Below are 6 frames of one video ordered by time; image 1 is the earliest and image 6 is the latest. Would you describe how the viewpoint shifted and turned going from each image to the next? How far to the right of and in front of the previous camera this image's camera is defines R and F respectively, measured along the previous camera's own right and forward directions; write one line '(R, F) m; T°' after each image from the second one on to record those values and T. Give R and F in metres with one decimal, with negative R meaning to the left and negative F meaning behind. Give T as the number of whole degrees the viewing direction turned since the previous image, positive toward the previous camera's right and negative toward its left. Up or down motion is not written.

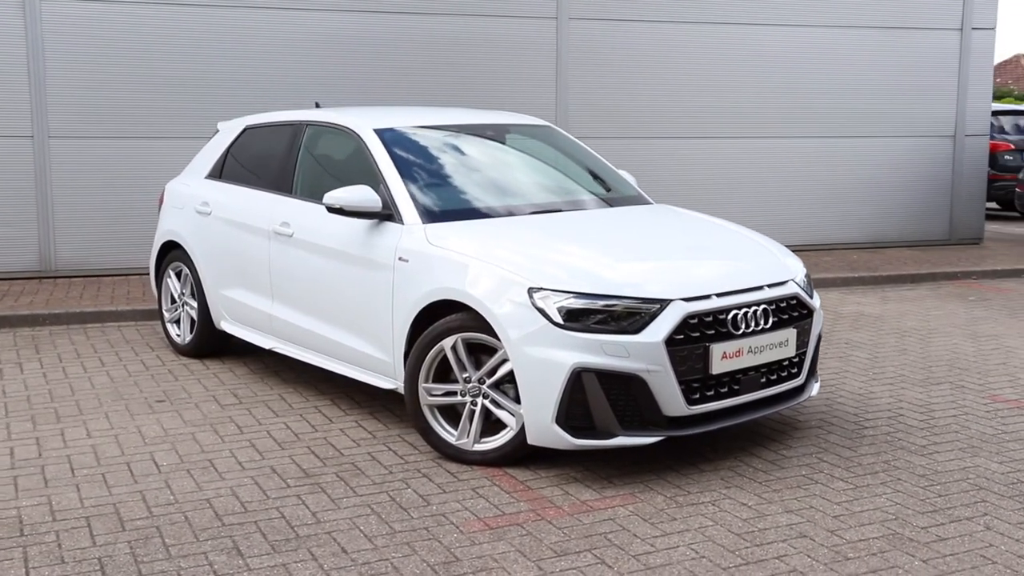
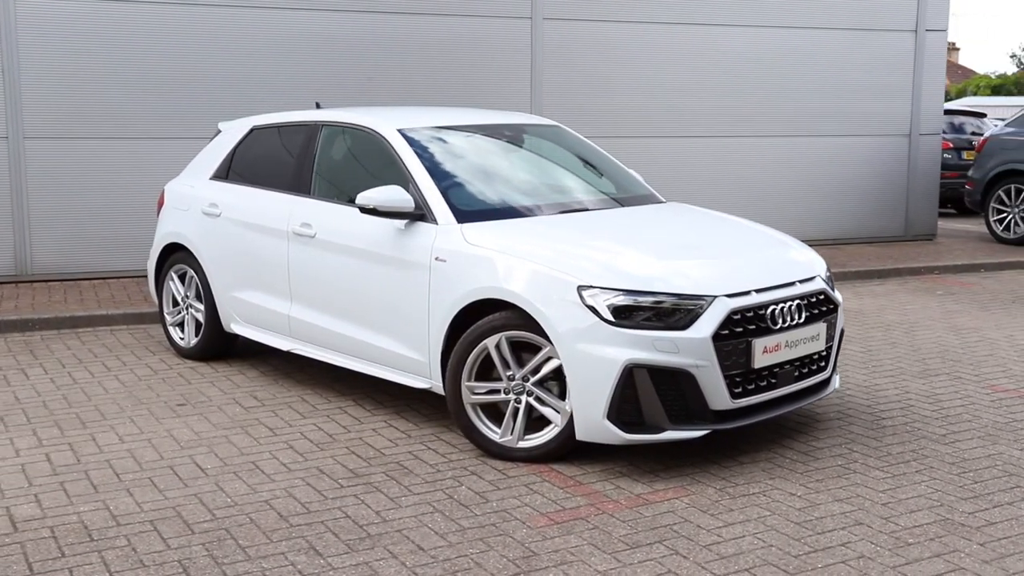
(-0.5, -0.1) m; +4°
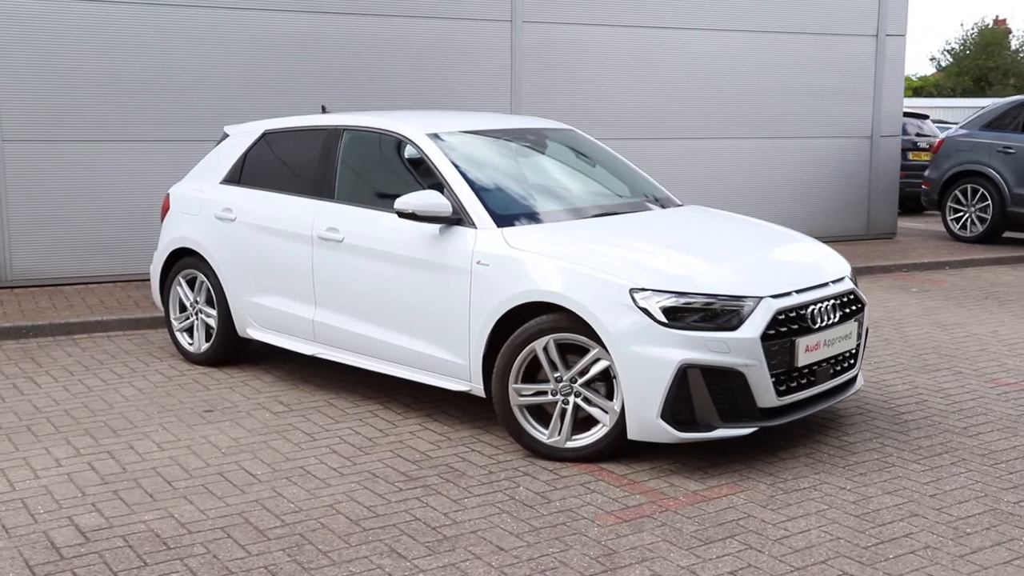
(-0.6, 0.0) m; +4°
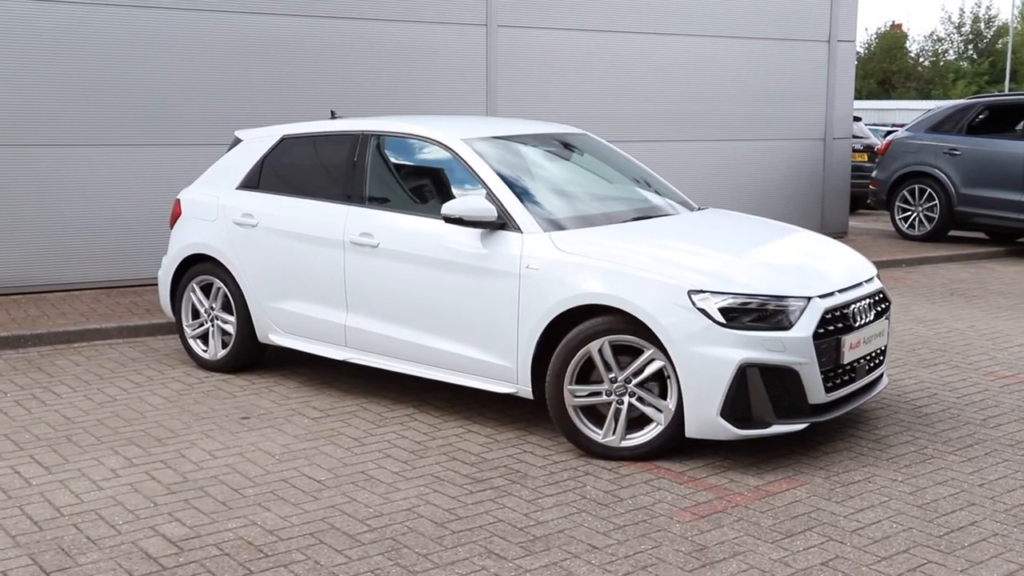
(-0.7, -0.1) m; +5°
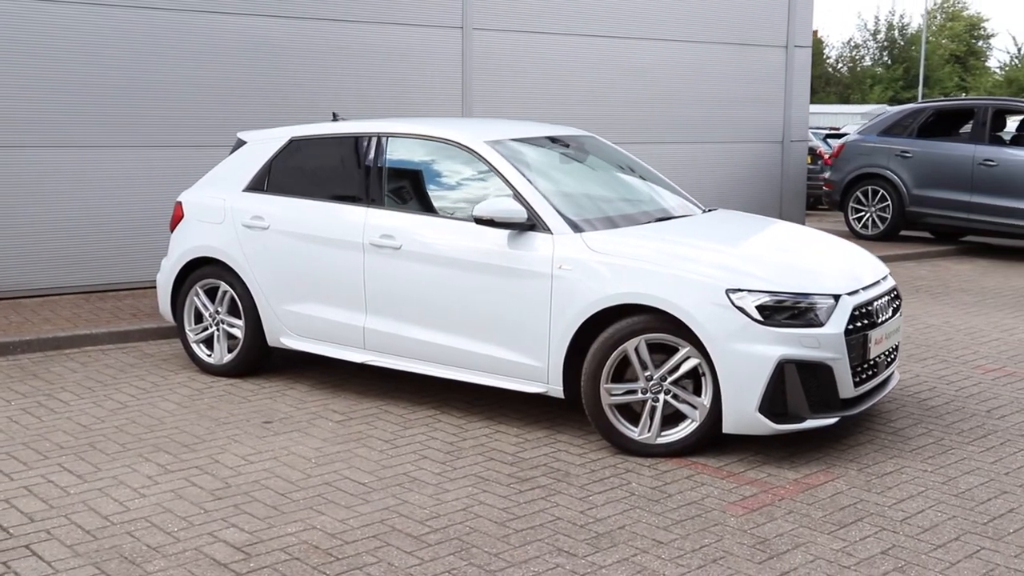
(-0.5, 0.0) m; +4°
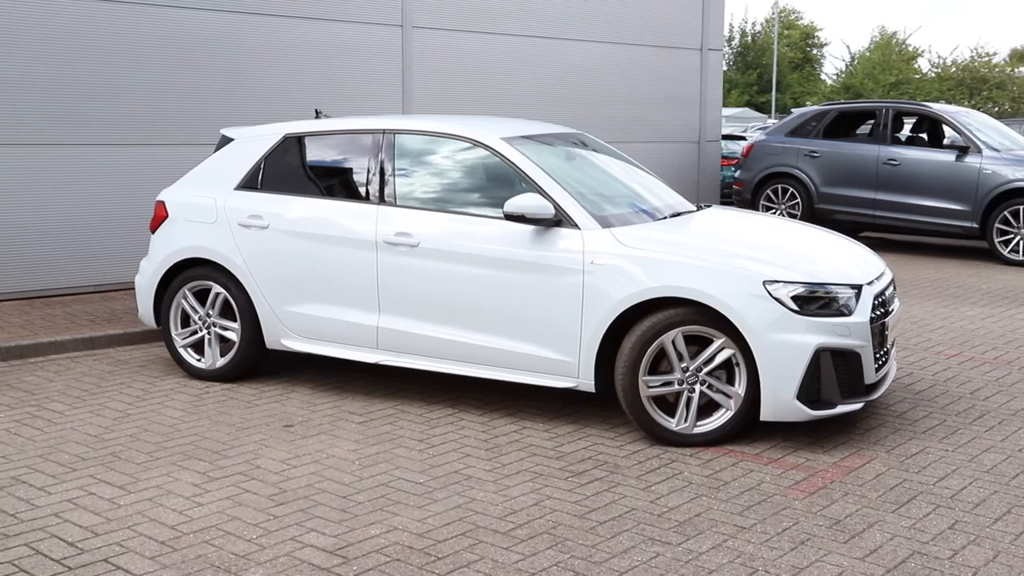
(-0.9, 0.0) m; +7°
